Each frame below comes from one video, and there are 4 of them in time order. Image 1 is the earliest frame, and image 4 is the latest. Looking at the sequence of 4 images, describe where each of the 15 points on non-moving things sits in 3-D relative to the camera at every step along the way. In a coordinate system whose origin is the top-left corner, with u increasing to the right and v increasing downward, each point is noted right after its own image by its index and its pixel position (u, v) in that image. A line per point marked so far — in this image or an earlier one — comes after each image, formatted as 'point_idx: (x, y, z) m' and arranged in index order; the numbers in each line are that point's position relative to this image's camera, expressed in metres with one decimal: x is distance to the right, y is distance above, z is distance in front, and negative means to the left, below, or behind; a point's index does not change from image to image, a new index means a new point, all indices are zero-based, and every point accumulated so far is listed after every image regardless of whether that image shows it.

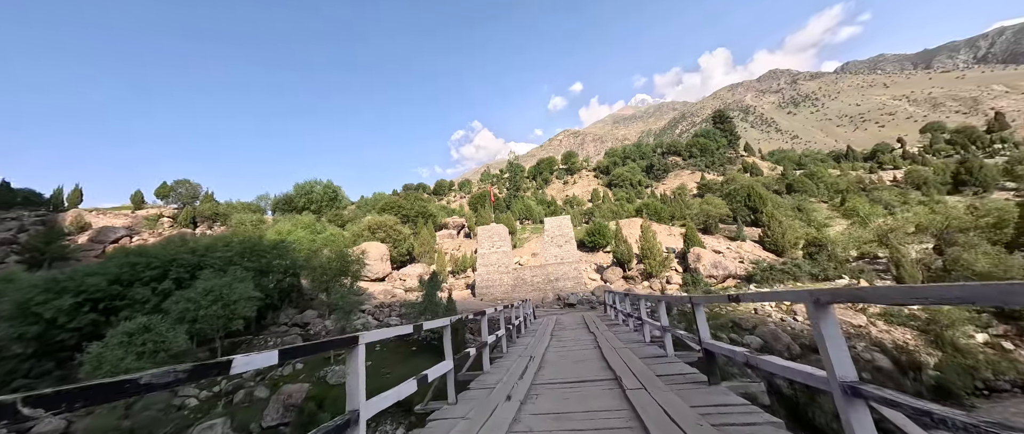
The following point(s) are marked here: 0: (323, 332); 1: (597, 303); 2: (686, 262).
0: (-9.1, -5.5, +16.5) m
1: (+4.1, -4.0, +16.2) m
2: (+10.0, -2.5, +19.5) m
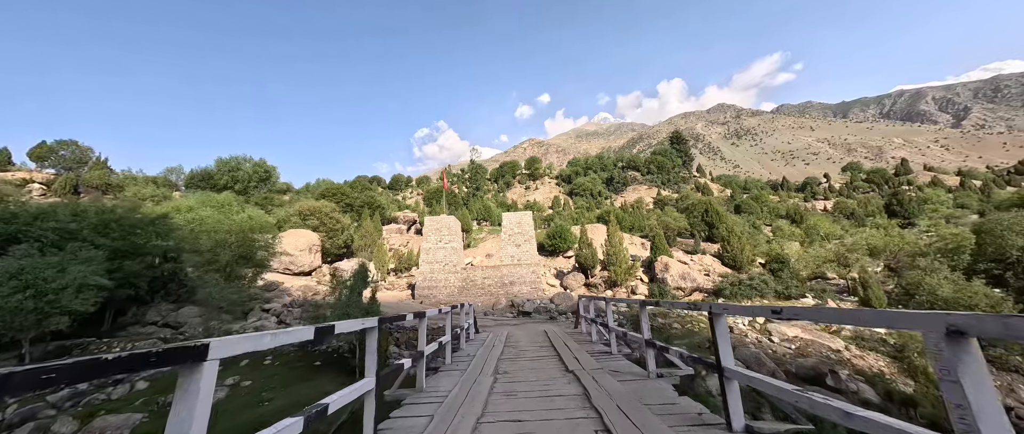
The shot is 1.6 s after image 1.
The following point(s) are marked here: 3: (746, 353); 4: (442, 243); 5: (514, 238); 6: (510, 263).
0: (-11.4, -4.3, +12.6) m
1: (+1.8, -3.9, +13.8) m
2: (+7.4, -2.8, +17.9) m
3: (+7.3, -4.2, +10.6) m
4: (-3.7, -1.4, +18.1) m
5: (+0.1, -1.1, +18.1) m
6: (-0.1, -2.3, +17.7) m
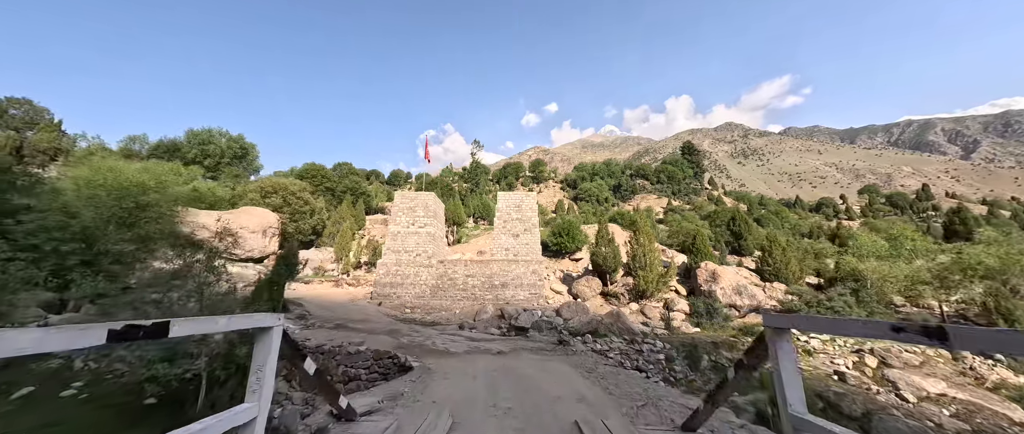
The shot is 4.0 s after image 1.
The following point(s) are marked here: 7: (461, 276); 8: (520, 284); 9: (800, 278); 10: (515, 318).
0: (-11.7, -2.8, +8.2) m
1: (+1.5, -3.1, +9.4) m
2: (+7.1, -2.5, +13.5) m
3: (+6.9, -3.7, +6.1) m
4: (-3.9, -0.4, +13.7) m
5: (0.0, -0.3, +13.7) m
6: (-0.3, -1.6, +13.3) m
7: (-1.9, -2.2, +13.0) m
8: (+0.3, -2.5, +12.8) m
9: (+16.9, -3.5, +20.0) m
10: (+0.1, -3.0, +10.1) m
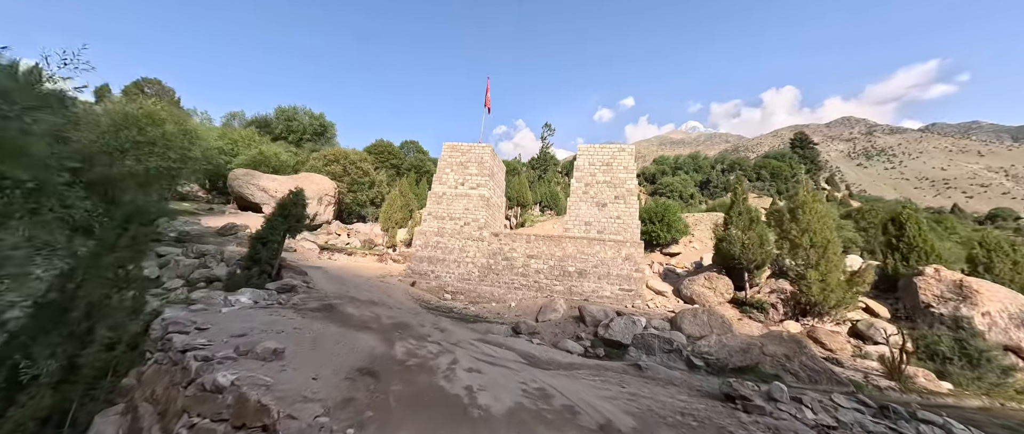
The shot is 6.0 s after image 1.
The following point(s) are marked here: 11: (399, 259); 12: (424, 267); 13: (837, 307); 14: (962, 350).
0: (-10.3, -1.1, +6.6) m
1: (+2.9, -2.2, +5.2) m
2: (+9.2, -1.8, +8.1) m
3: (+7.5, -3.1, +1.0) m
4: (-1.4, +0.9, +10.4) m
5: (+2.4, +0.7, +9.7) m
6: (+1.9, -0.5, +9.3) m
7: (+0.3, -1.1, +9.4) m
8: (+2.4, -1.5, +8.8) m
9: (+20.0, -3.4, +12.6) m
10: (+1.7, -2.0, +6.2) m
11: (-4.6, -1.7, +14.1) m
12: (-2.4, -1.4, +9.9) m
13: (+7.2, -2.0, +7.6) m
14: (+8.3, -2.4, +6.3) m
